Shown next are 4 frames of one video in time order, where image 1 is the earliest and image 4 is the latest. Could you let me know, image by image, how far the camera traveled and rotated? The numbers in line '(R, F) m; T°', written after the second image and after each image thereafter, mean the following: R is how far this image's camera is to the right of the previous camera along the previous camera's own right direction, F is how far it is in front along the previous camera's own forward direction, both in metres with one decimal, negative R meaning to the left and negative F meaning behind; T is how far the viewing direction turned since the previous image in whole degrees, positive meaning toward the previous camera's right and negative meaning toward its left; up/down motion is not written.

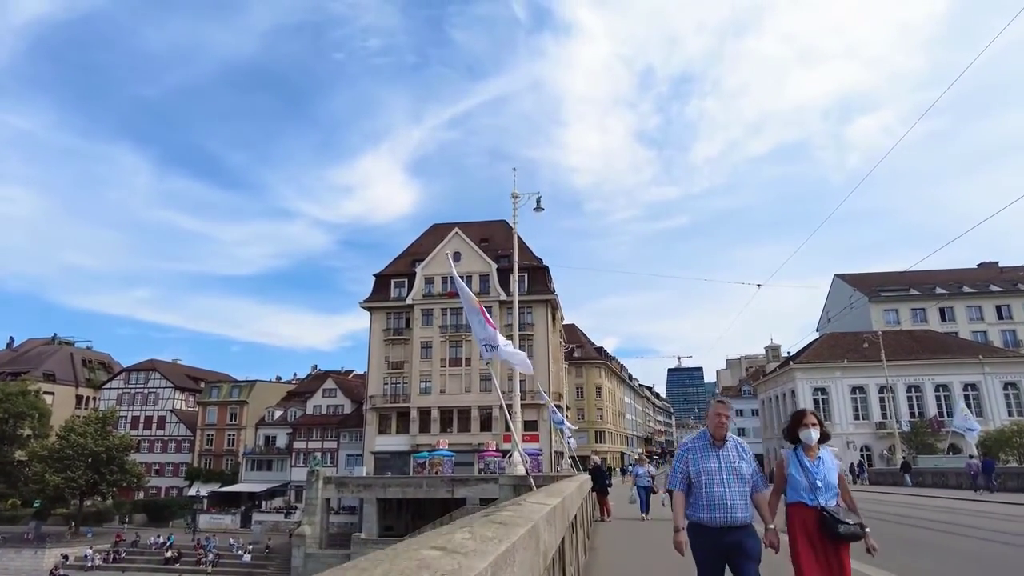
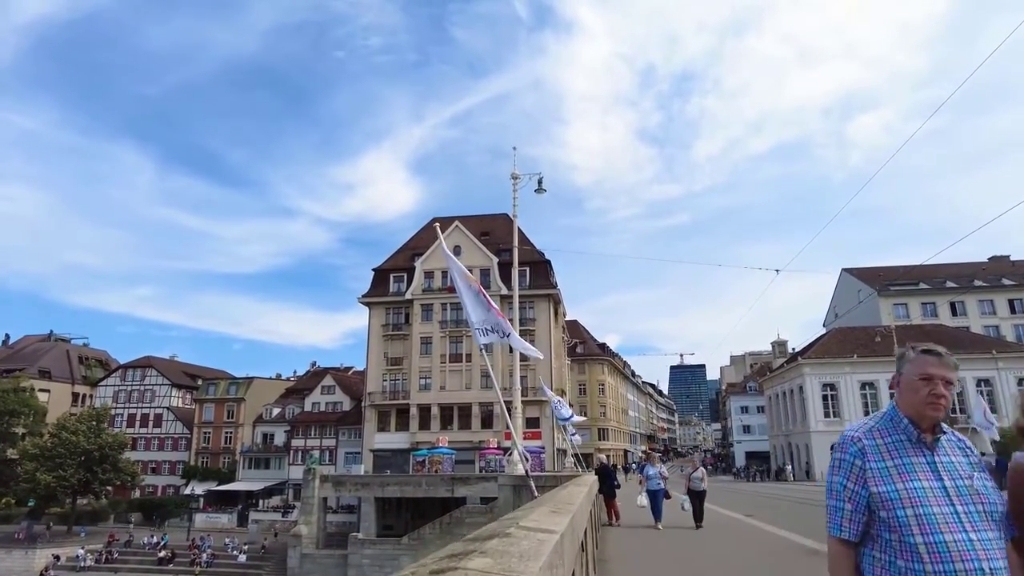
(+0.1, +1.2) m; 0°
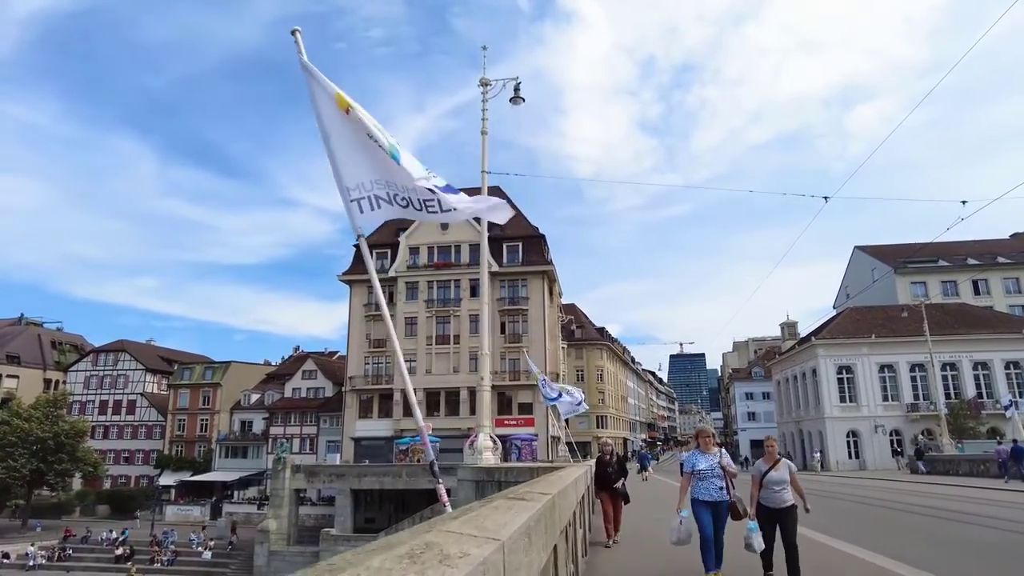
(+0.6, +3.9) m; 0°
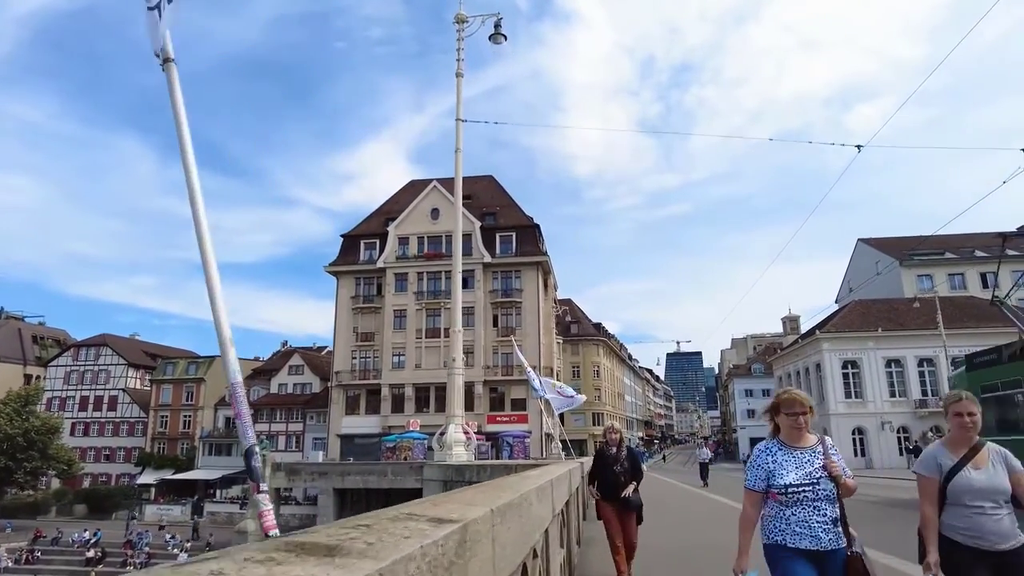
(+0.3, +1.9) m; 0°
